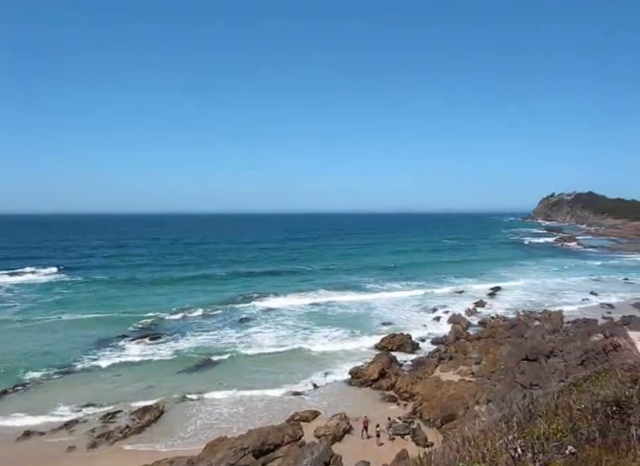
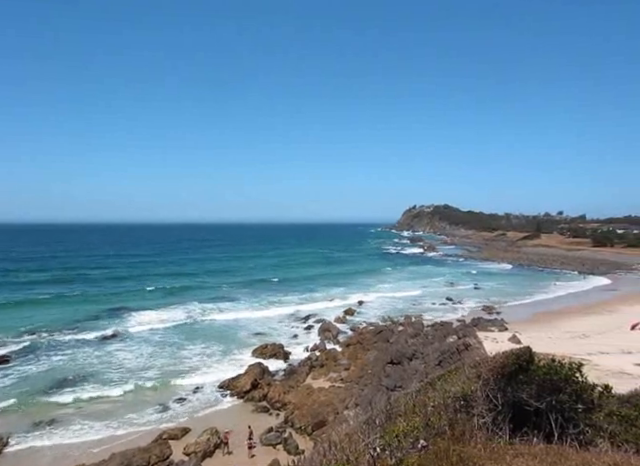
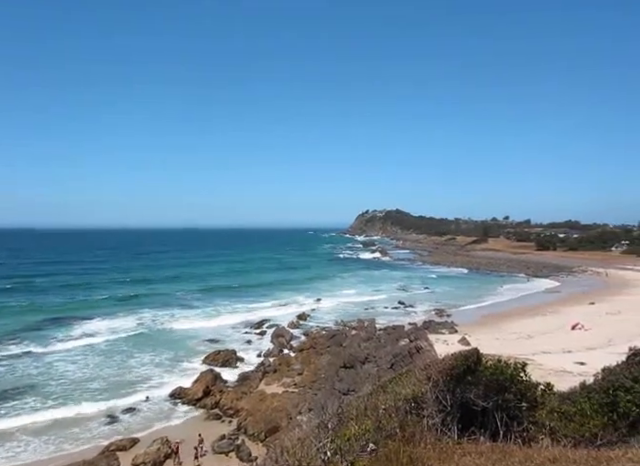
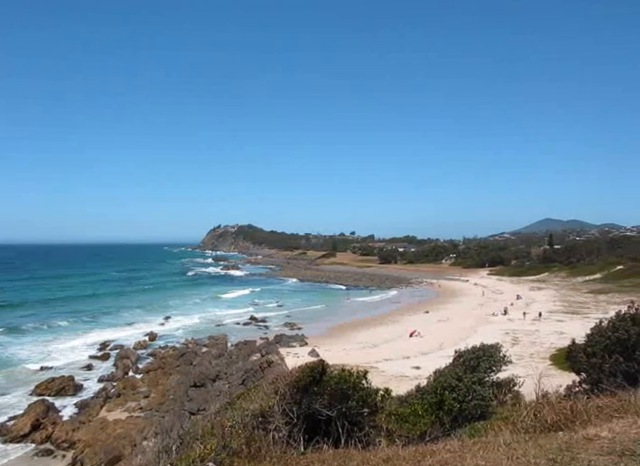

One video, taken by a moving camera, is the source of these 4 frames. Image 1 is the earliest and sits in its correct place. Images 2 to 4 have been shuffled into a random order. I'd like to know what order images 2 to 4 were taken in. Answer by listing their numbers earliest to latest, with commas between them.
2, 3, 4
